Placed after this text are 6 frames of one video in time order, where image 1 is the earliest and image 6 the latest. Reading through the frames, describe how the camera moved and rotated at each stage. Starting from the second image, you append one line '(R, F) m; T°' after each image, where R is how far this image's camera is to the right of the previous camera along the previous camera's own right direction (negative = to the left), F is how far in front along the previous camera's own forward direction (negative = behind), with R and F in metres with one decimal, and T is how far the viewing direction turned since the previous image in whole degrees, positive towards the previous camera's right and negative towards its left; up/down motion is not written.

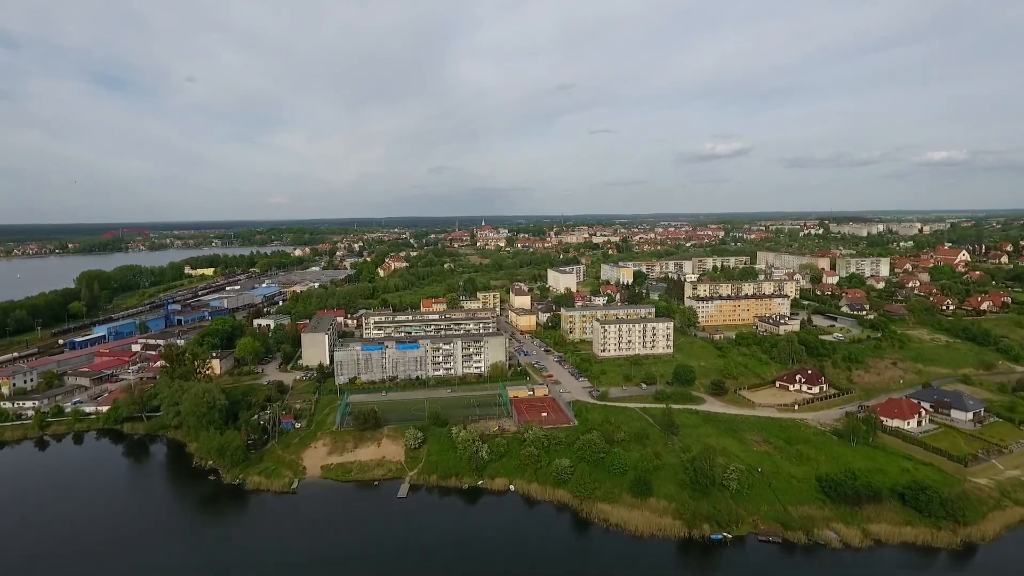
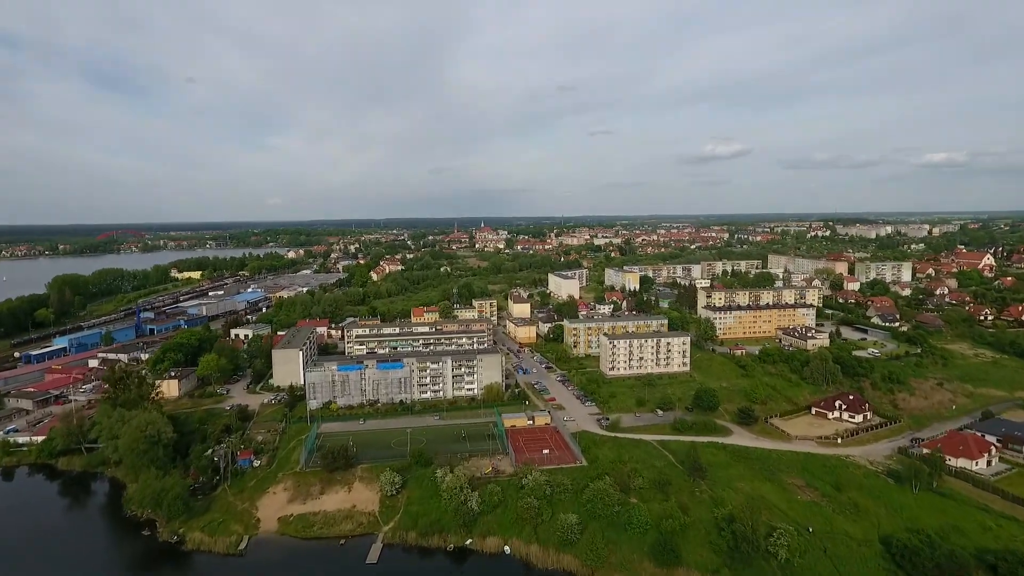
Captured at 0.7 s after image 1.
(+0.1, +3.0) m; 0°
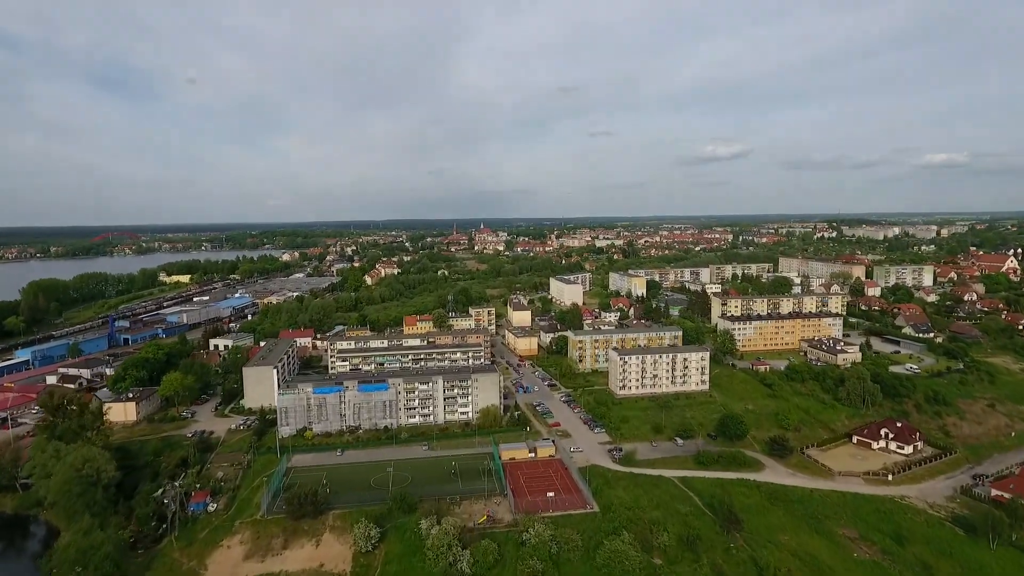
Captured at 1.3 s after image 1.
(0.0, +2.6) m; 0°
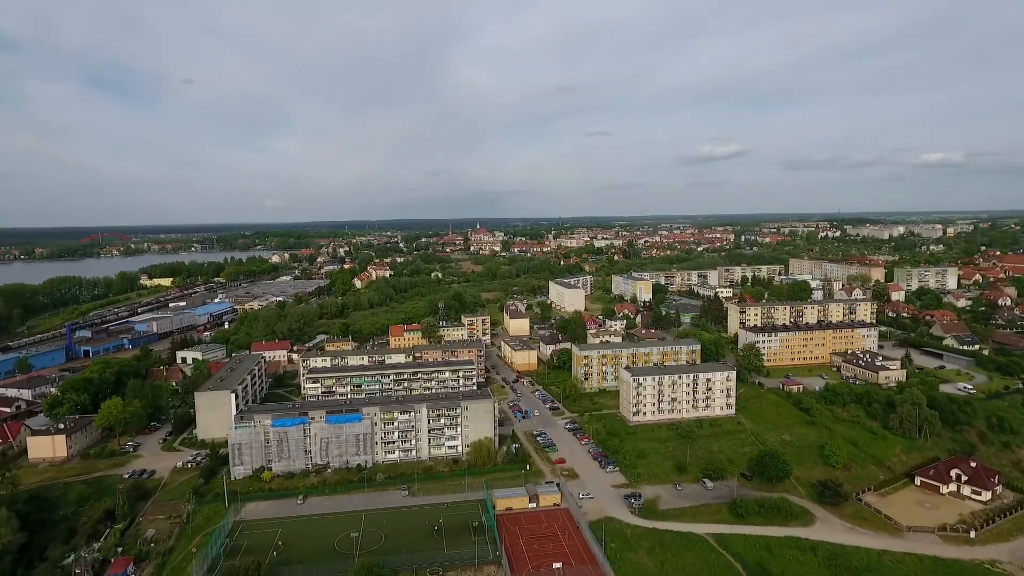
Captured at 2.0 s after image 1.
(0.0, +3.0) m; 0°
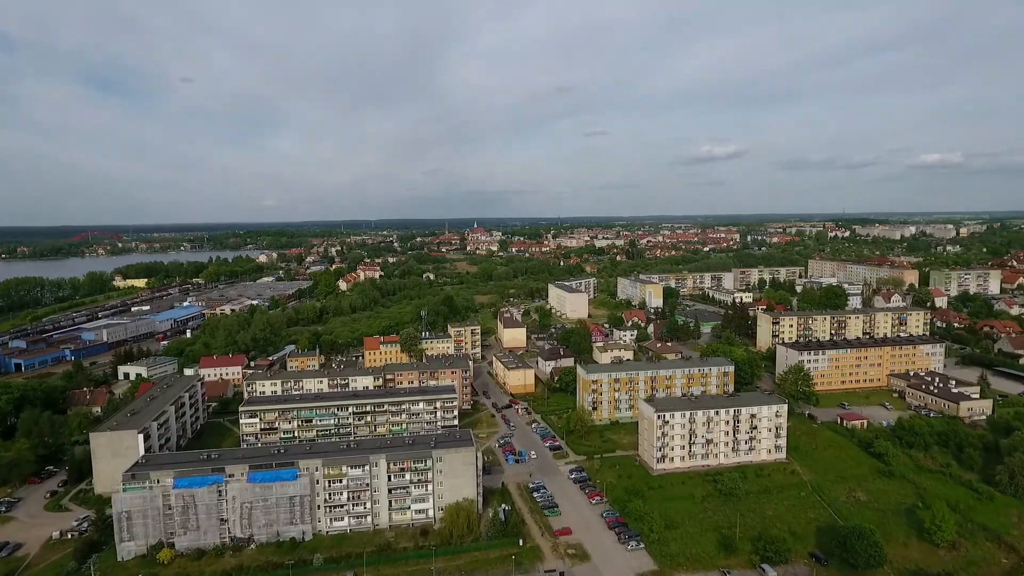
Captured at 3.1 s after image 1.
(+0.2, +4.3) m; 0°
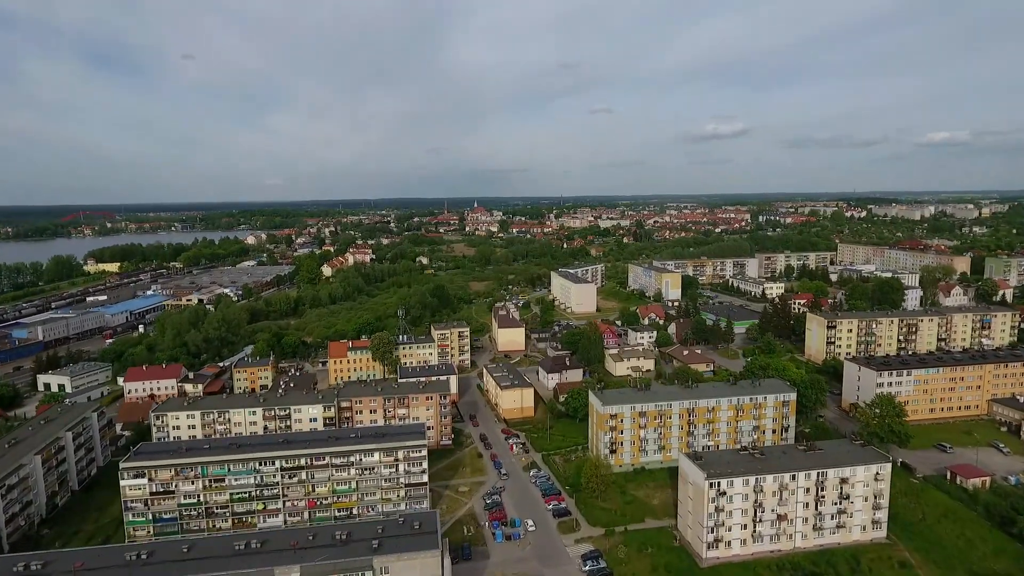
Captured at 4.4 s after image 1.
(+0.2, +4.7) m; 0°
